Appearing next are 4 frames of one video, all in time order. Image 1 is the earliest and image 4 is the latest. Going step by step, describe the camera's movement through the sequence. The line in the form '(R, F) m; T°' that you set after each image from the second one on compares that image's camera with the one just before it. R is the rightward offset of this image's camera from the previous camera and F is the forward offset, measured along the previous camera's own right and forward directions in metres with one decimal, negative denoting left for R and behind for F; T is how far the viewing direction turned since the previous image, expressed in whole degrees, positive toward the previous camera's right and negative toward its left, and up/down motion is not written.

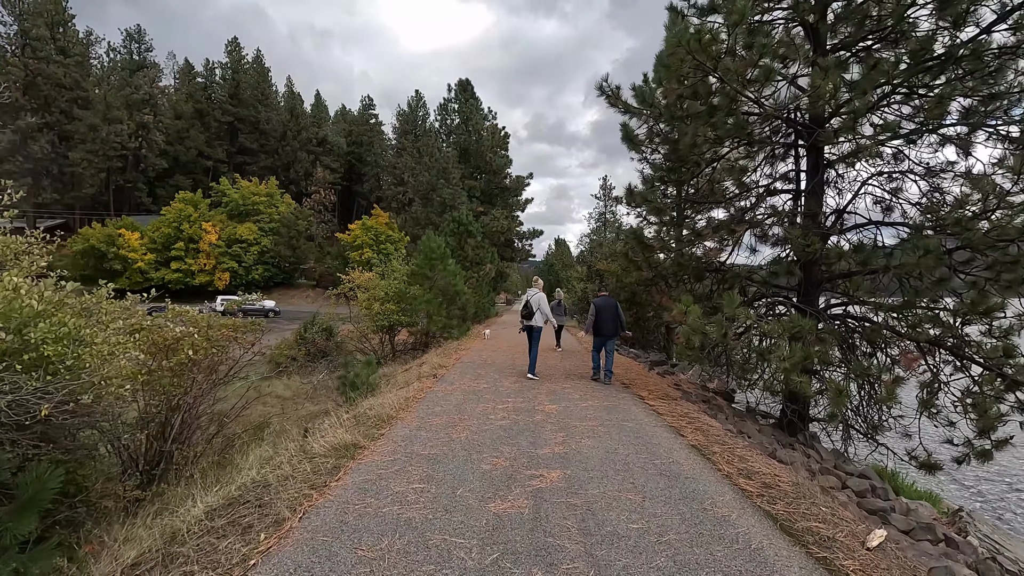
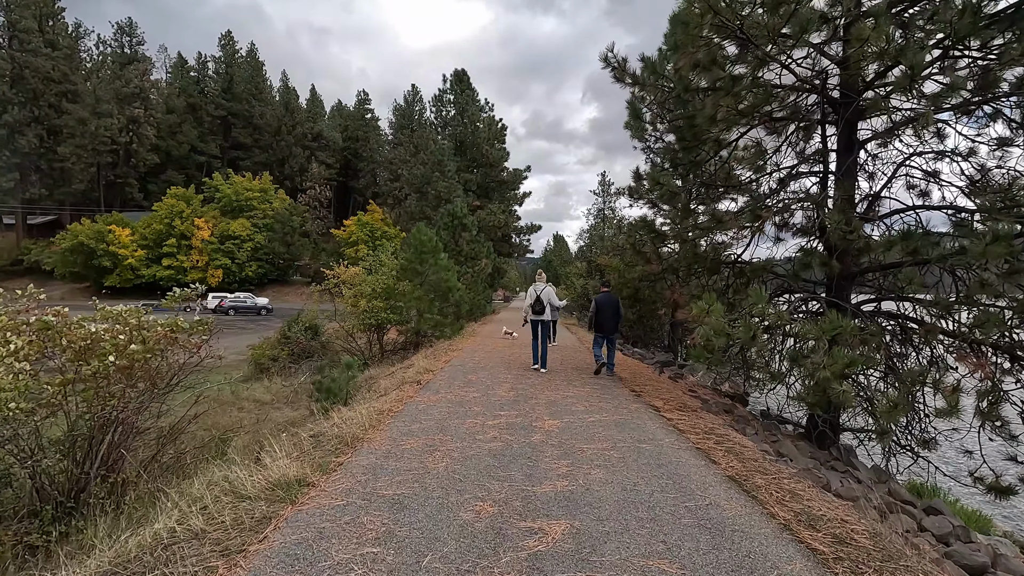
(0.0, +0.8) m; 0°
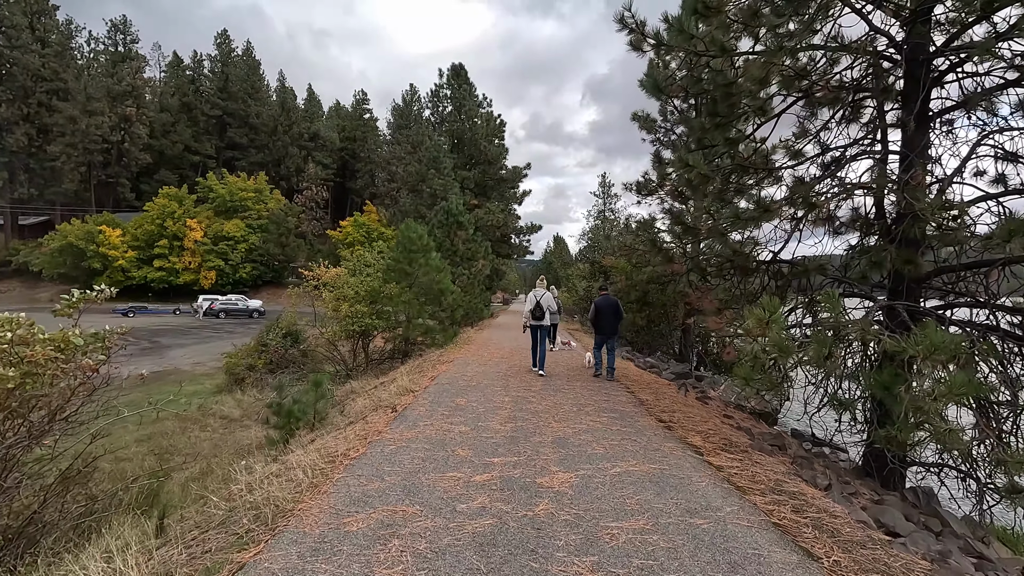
(0.0, +1.1) m; 0°
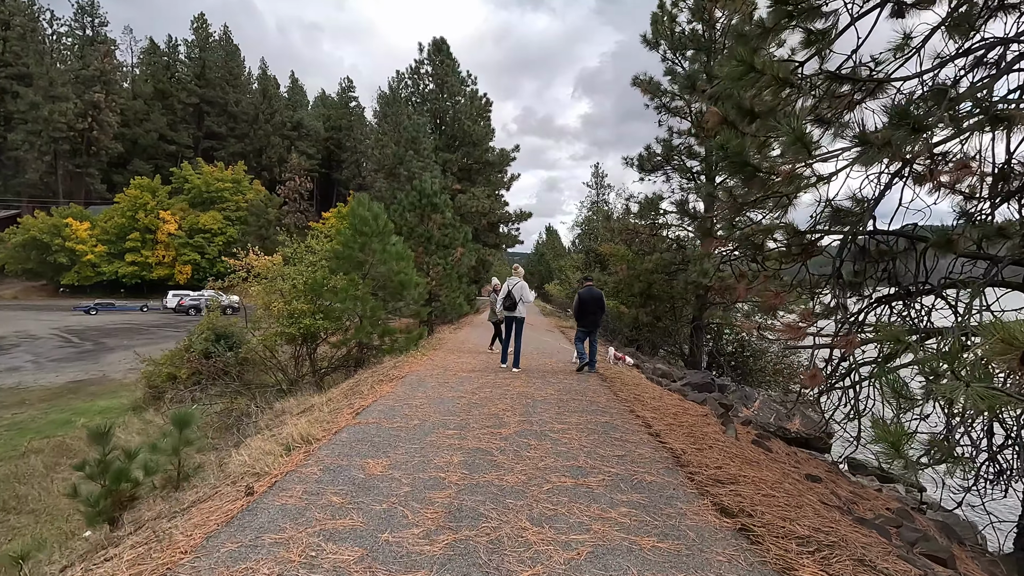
(+0.3, +2.0) m; +1°
